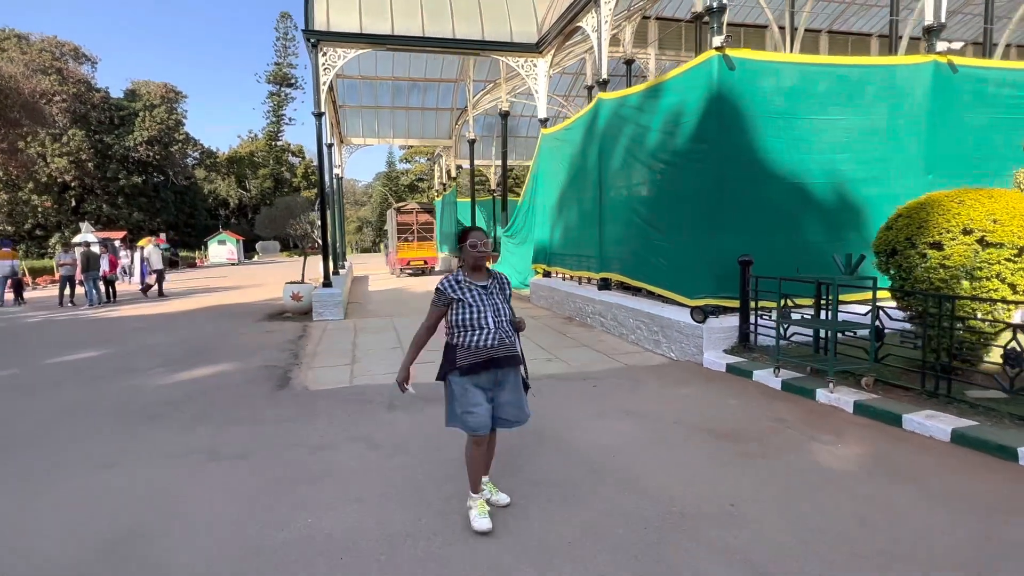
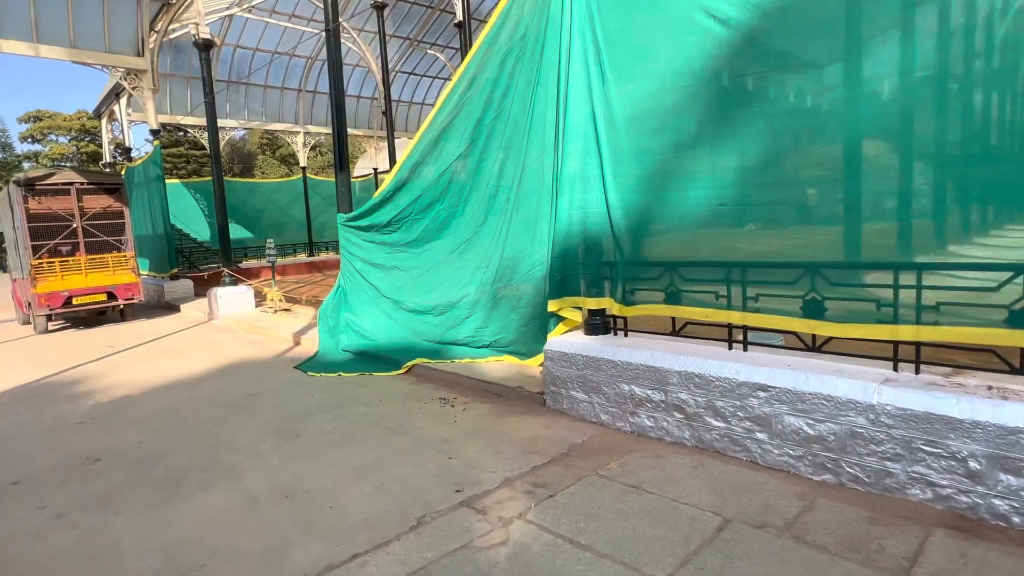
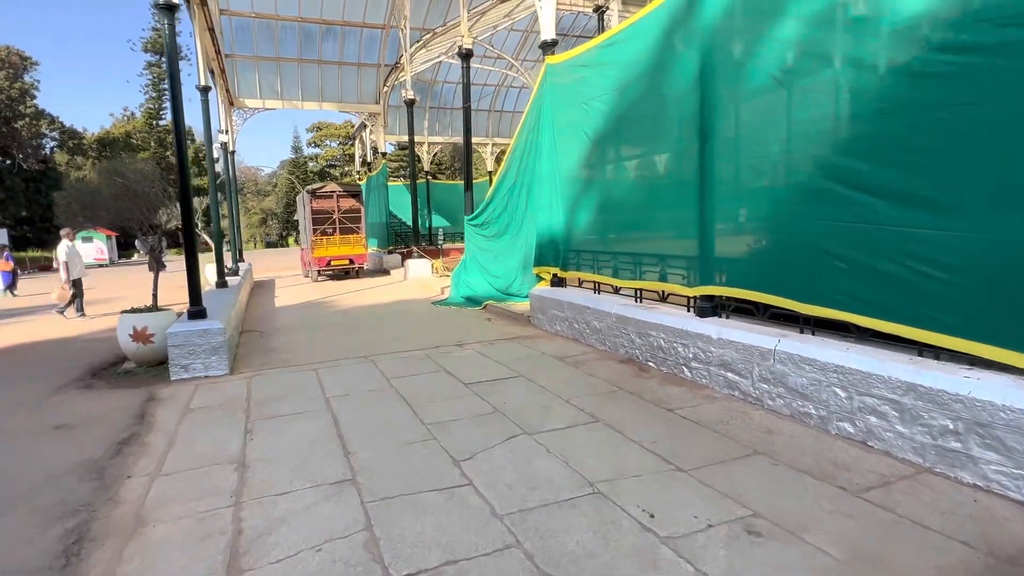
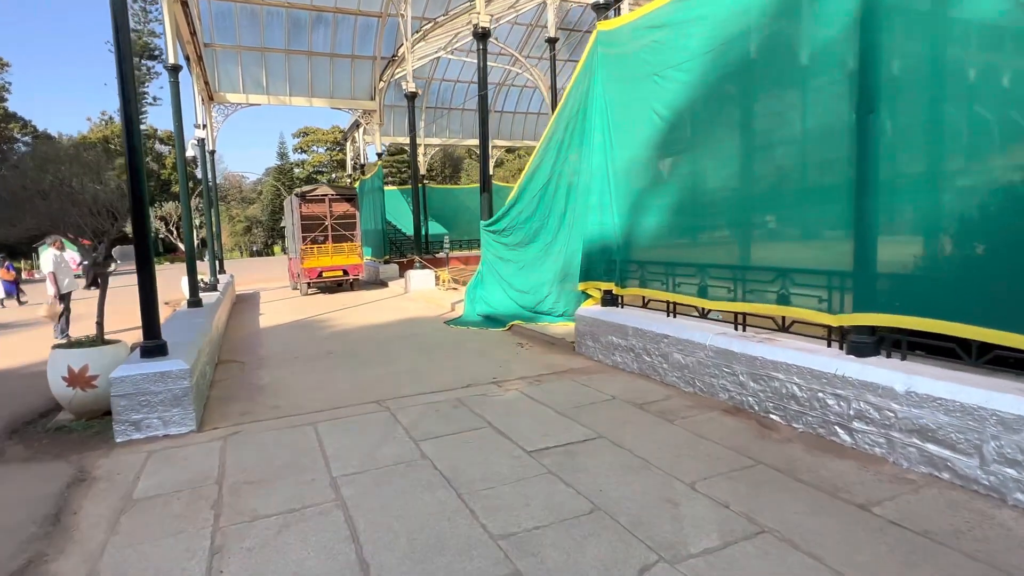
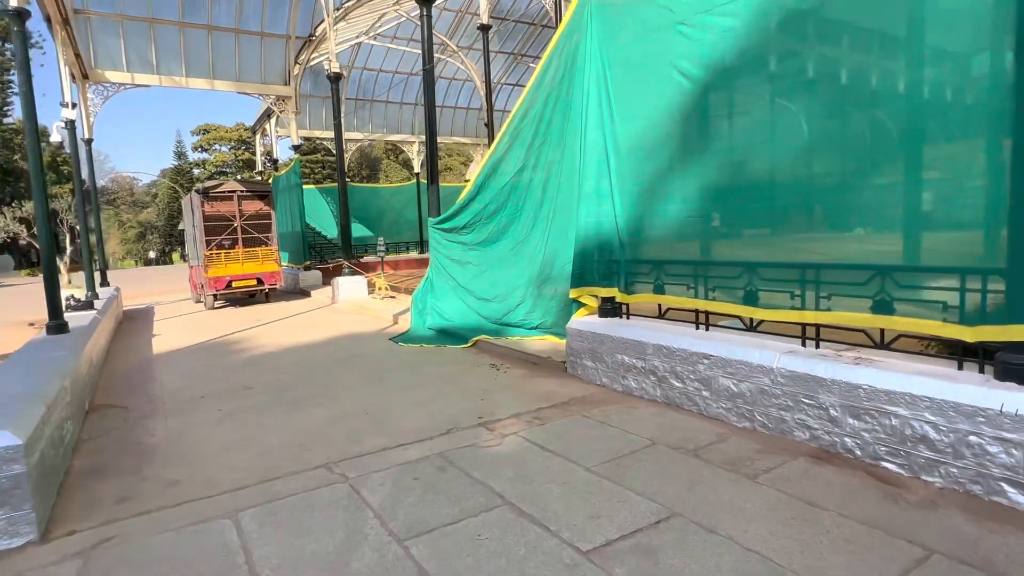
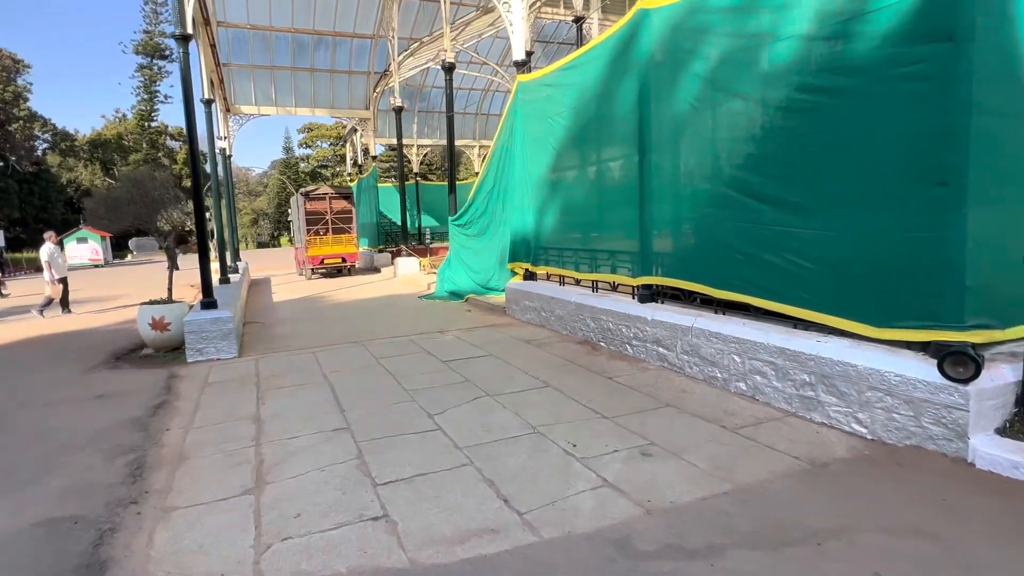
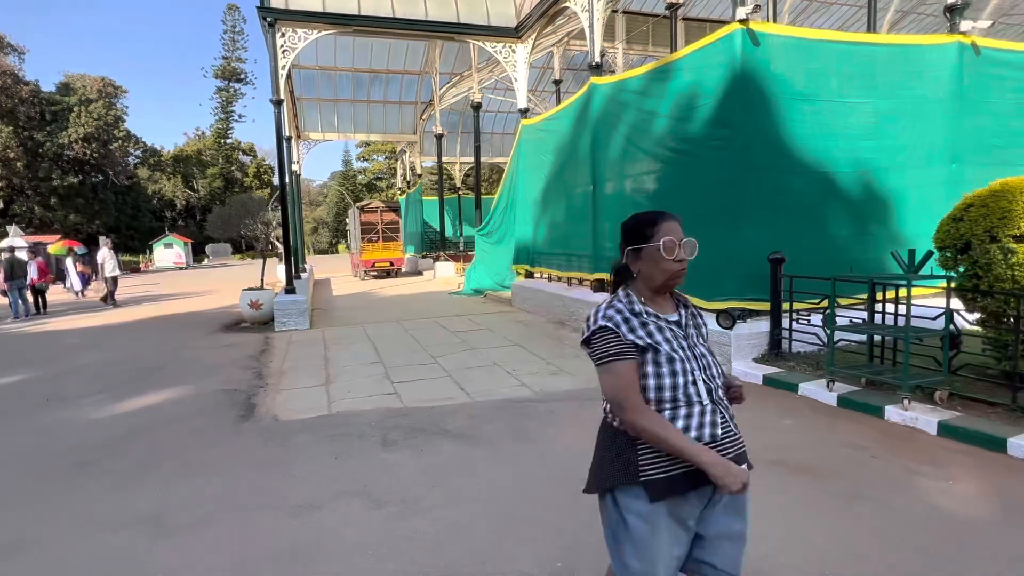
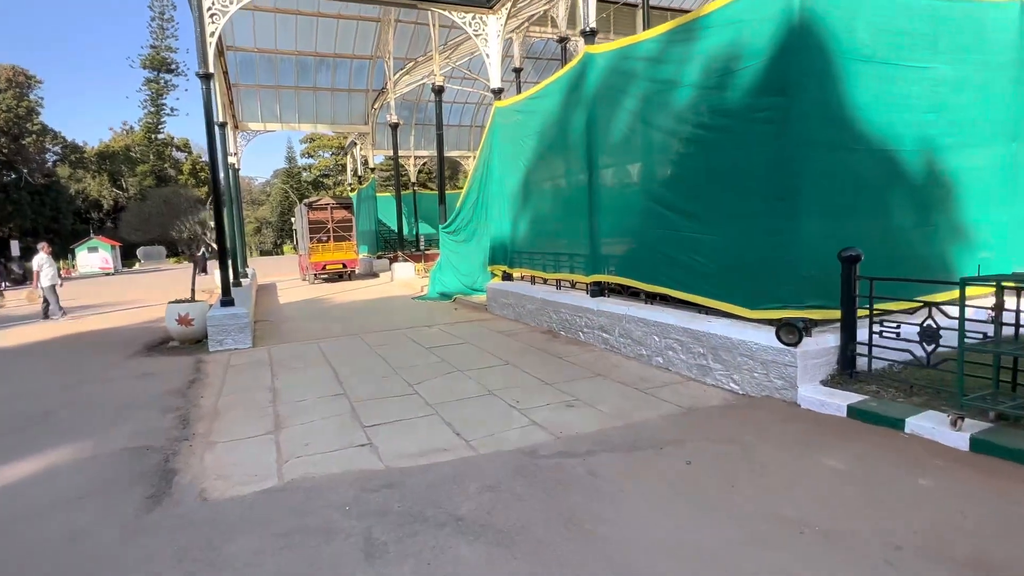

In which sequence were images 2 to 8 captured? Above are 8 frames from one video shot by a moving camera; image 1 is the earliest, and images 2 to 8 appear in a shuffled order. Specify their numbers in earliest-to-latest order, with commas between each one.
7, 8, 6, 3, 4, 5, 2
